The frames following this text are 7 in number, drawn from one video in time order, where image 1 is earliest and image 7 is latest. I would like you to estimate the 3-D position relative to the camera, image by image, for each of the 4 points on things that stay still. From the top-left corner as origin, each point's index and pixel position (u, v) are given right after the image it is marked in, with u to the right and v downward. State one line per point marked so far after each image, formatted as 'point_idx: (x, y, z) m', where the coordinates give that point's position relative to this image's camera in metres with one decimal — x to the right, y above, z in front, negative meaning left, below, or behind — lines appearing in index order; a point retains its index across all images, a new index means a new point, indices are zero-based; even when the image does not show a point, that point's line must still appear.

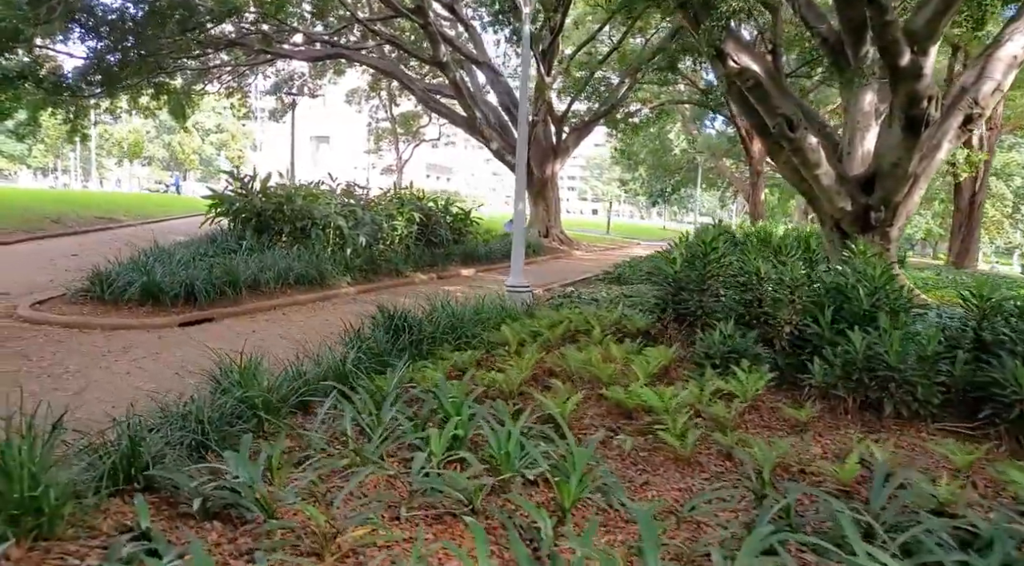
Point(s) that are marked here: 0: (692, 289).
0: (+1.4, 0.0, +5.6) m
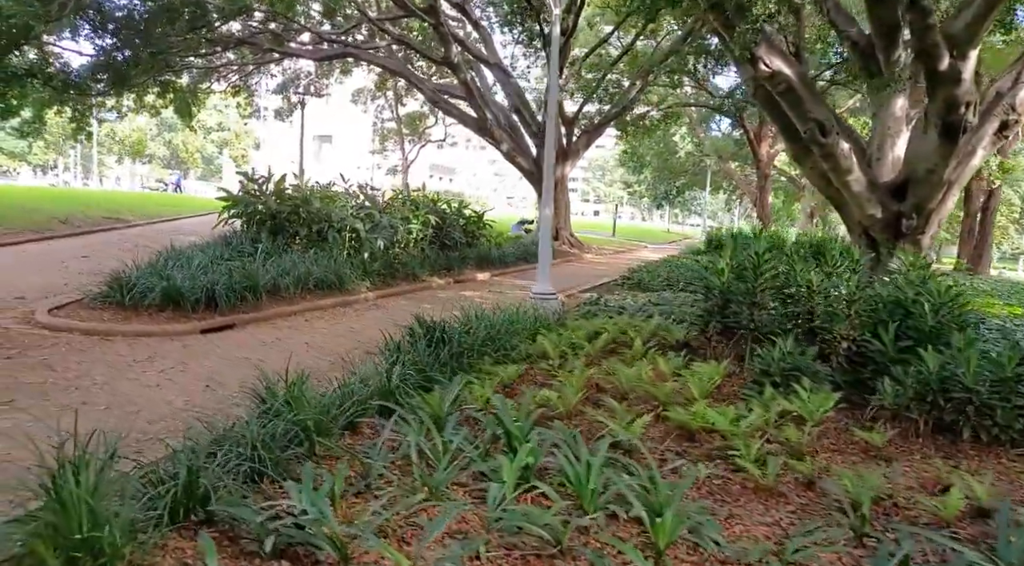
0: (+1.8, -0.1, +5.5) m
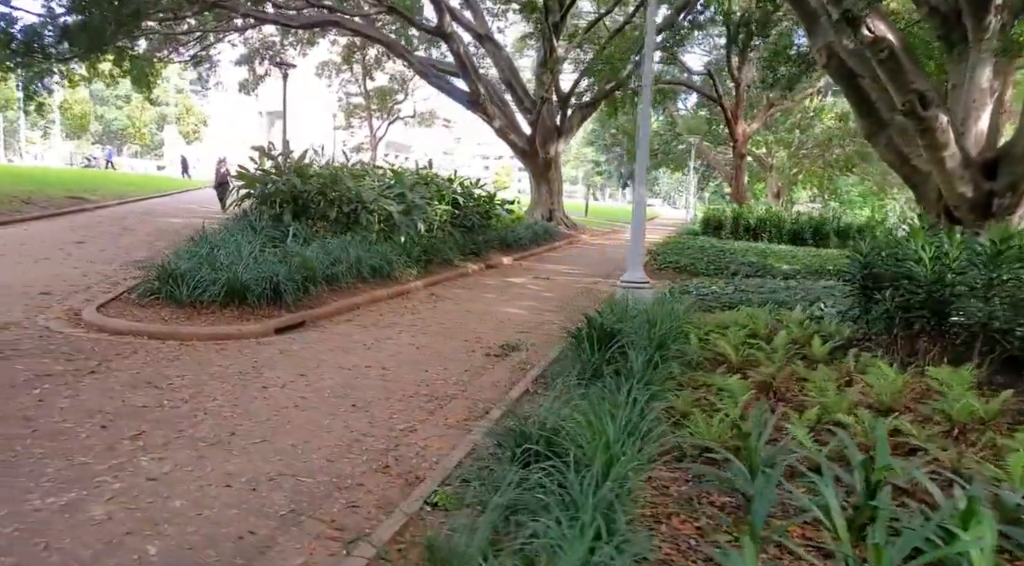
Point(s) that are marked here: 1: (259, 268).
0: (+3.0, -0.1, +4.8) m
1: (-2.7, +0.2, +7.5) m
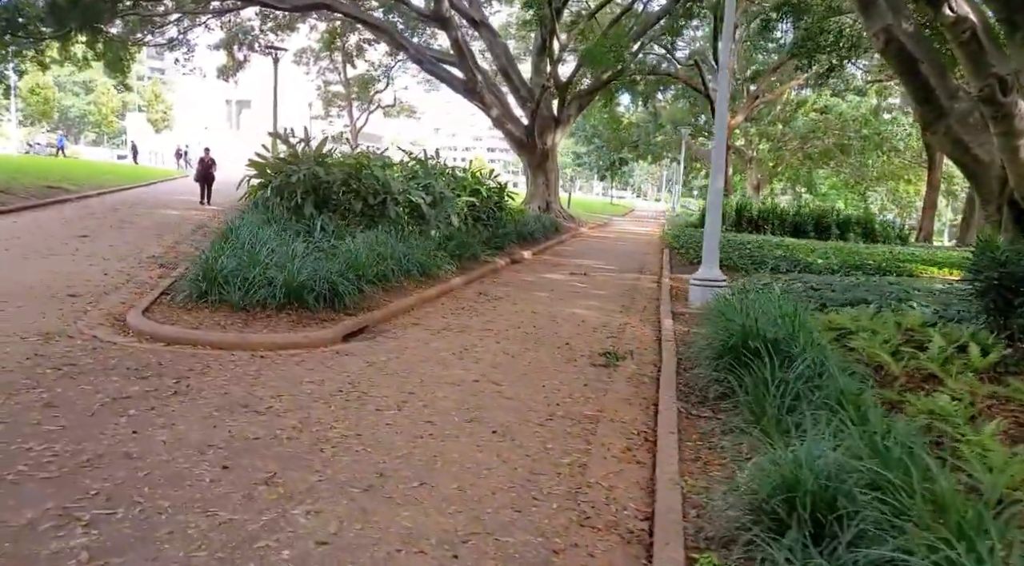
0: (+3.9, -0.1, +4.3) m
1: (-1.9, +0.2, +6.7) m
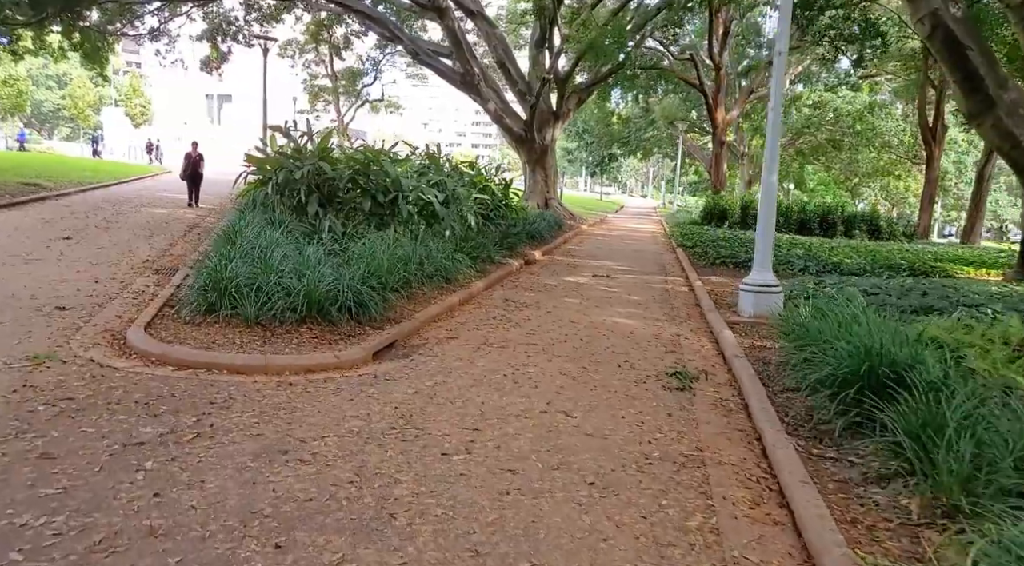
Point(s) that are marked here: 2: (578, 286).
0: (+4.4, -0.2, +3.7) m
1: (-1.5, +0.1, +6.0) m
2: (+0.9, 0.0, +9.9) m
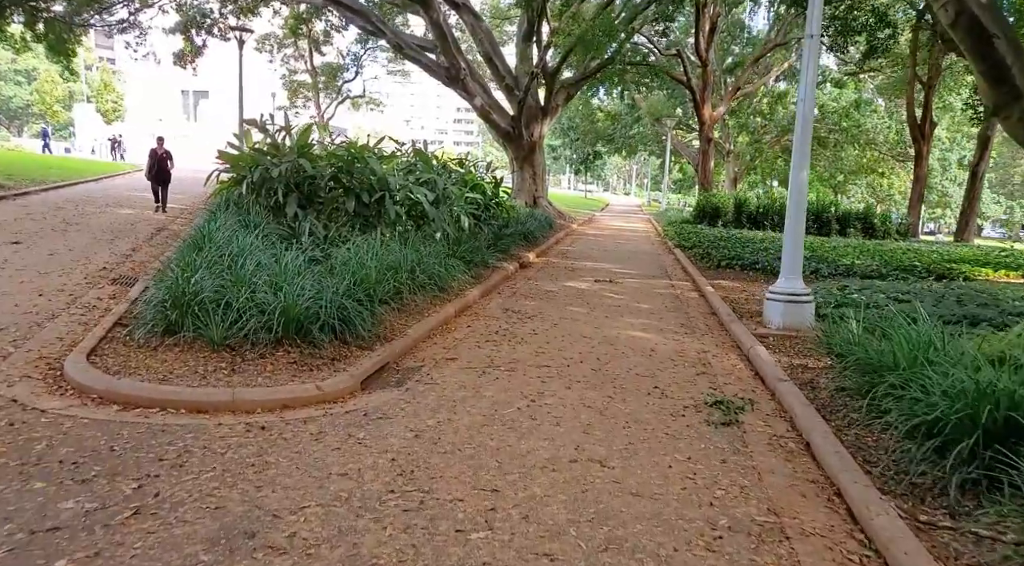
0: (+4.5, -0.3, +3.1) m
1: (-1.4, 0.0, +5.2) m
2: (+0.9, -0.1, +9.1) m
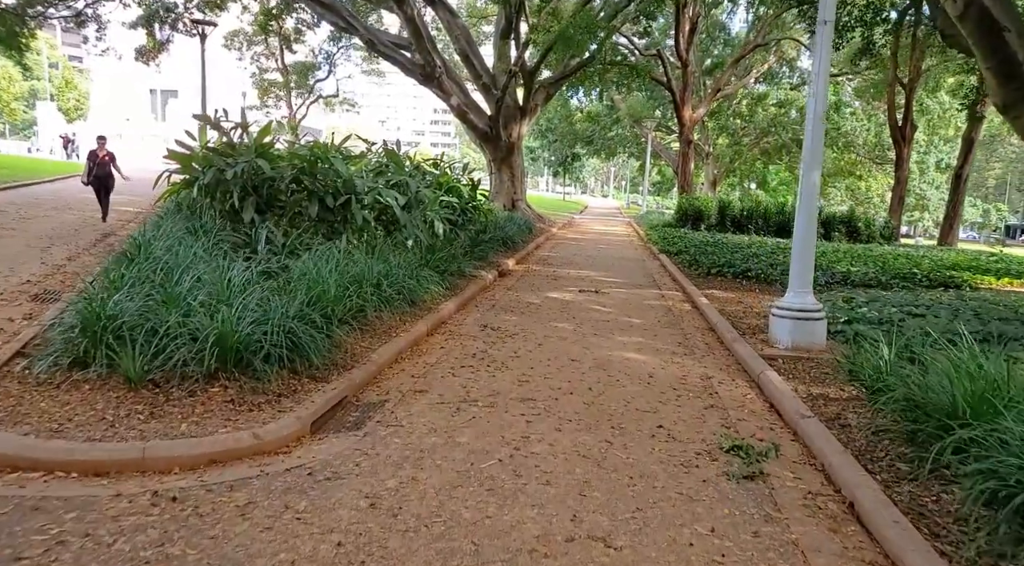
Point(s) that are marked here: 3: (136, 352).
0: (+4.4, -0.4, +2.5) m
1: (-1.6, -0.2, +4.4) m
2: (+0.6, -0.3, +8.4) m
3: (-2.1, -0.4, +4.0) m
